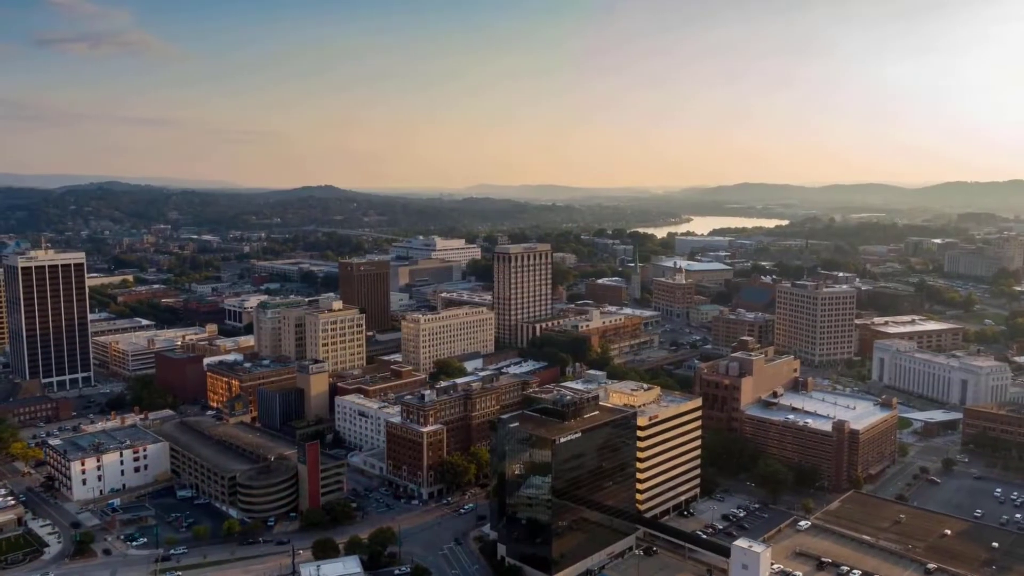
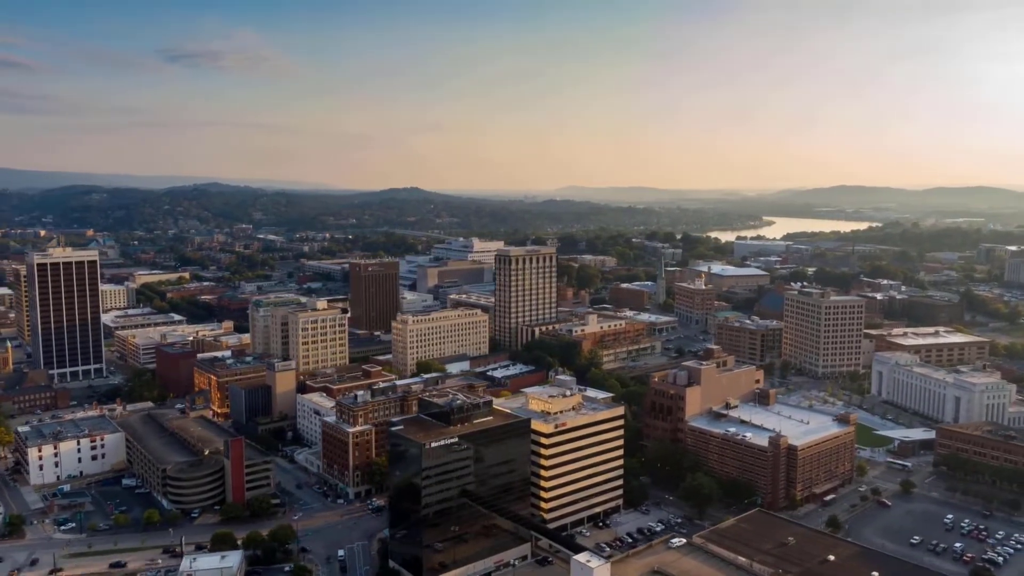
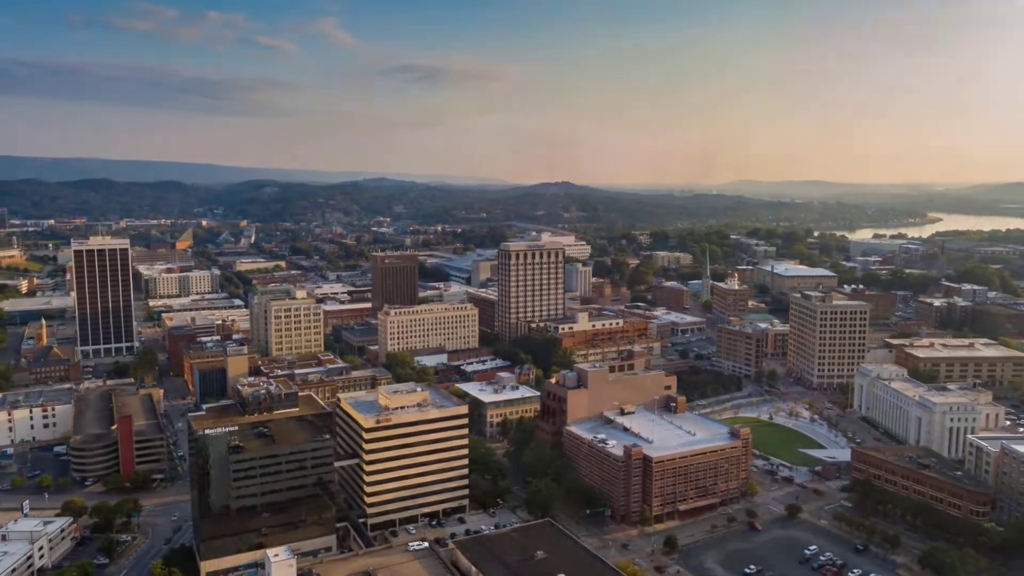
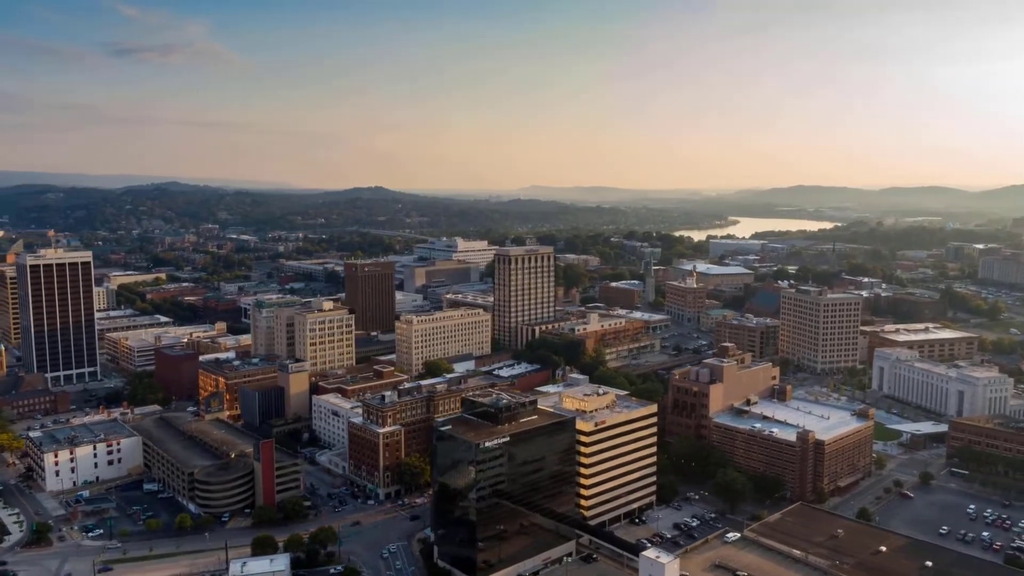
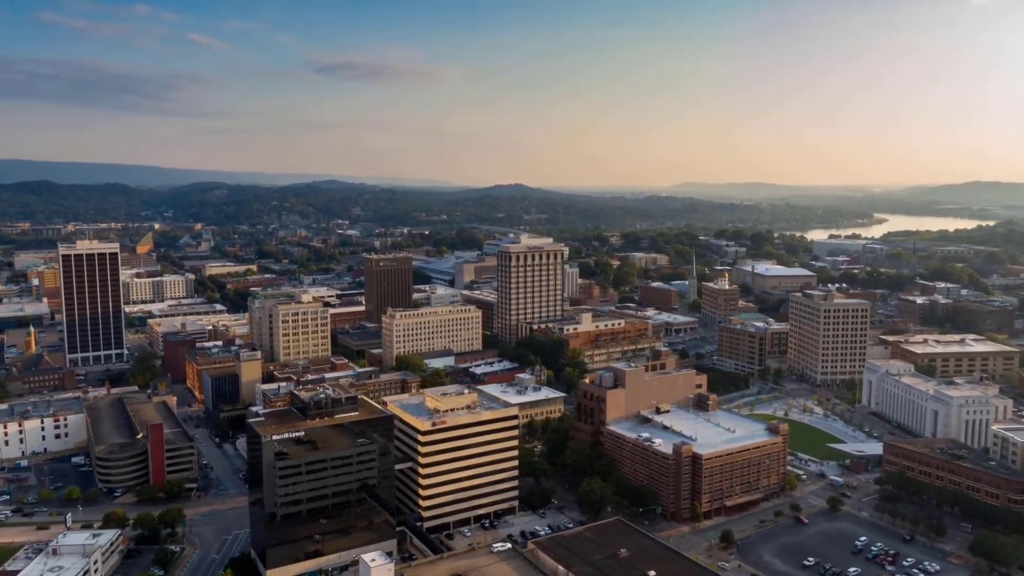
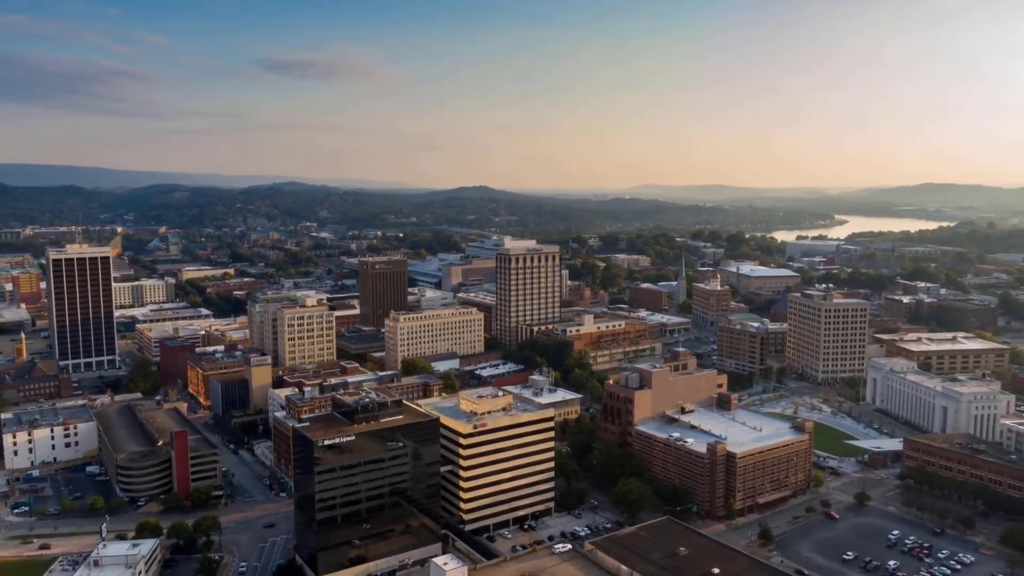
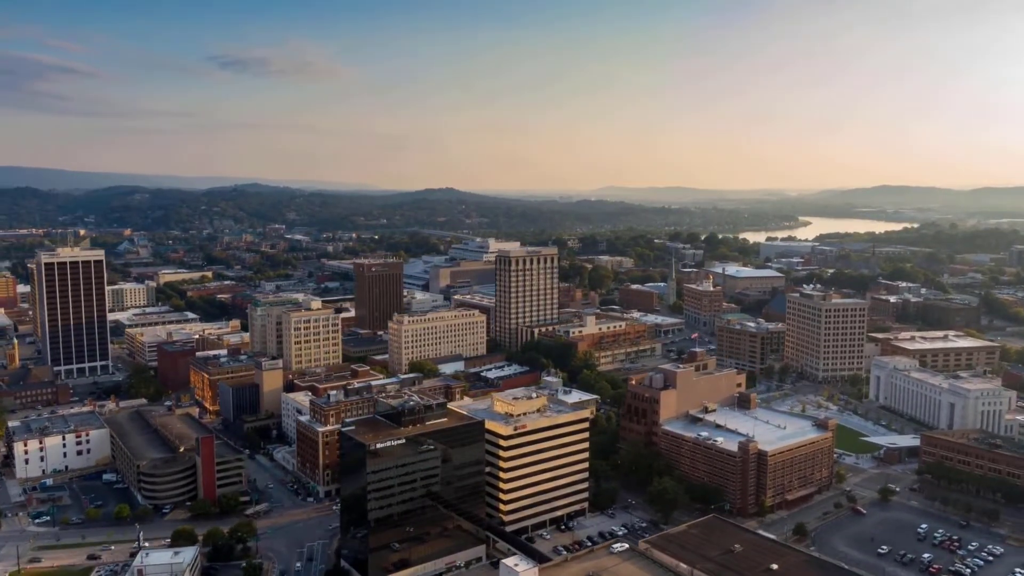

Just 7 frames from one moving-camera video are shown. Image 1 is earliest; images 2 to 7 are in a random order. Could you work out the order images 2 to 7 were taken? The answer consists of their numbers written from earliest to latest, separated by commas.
4, 2, 7, 6, 5, 3
